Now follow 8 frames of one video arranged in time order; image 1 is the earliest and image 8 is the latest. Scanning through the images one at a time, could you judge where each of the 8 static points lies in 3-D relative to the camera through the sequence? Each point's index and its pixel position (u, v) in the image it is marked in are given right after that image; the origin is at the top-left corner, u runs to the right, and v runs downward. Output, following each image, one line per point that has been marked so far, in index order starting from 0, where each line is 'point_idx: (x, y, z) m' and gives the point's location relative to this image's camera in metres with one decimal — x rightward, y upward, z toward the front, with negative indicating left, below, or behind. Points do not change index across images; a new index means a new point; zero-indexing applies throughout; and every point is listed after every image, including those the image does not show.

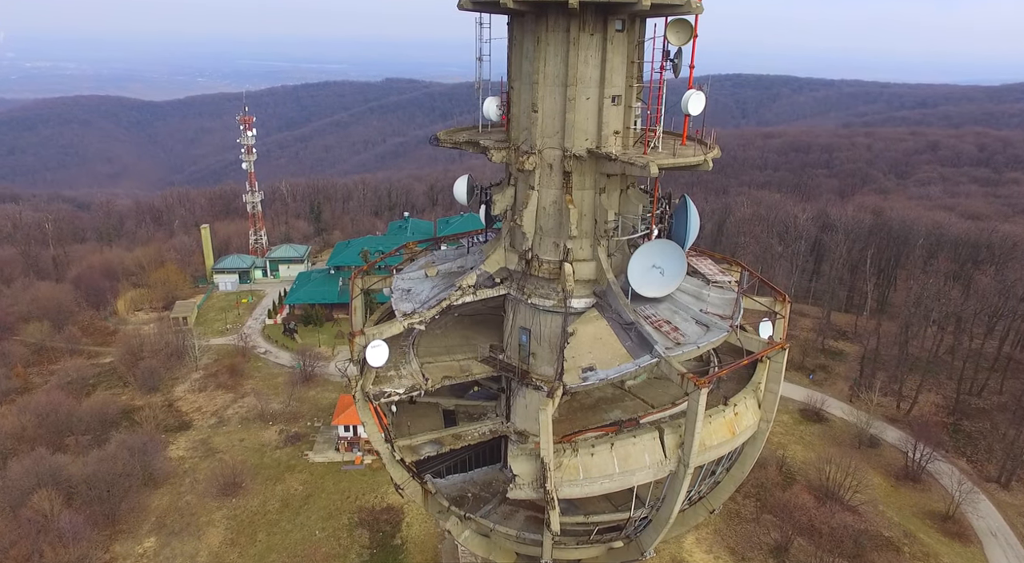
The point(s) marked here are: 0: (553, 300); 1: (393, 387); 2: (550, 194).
0: (+0.7, -0.3, +11.1) m
1: (-2.1, -1.9, +11.3) m
2: (+0.7, +1.5, +10.9) m
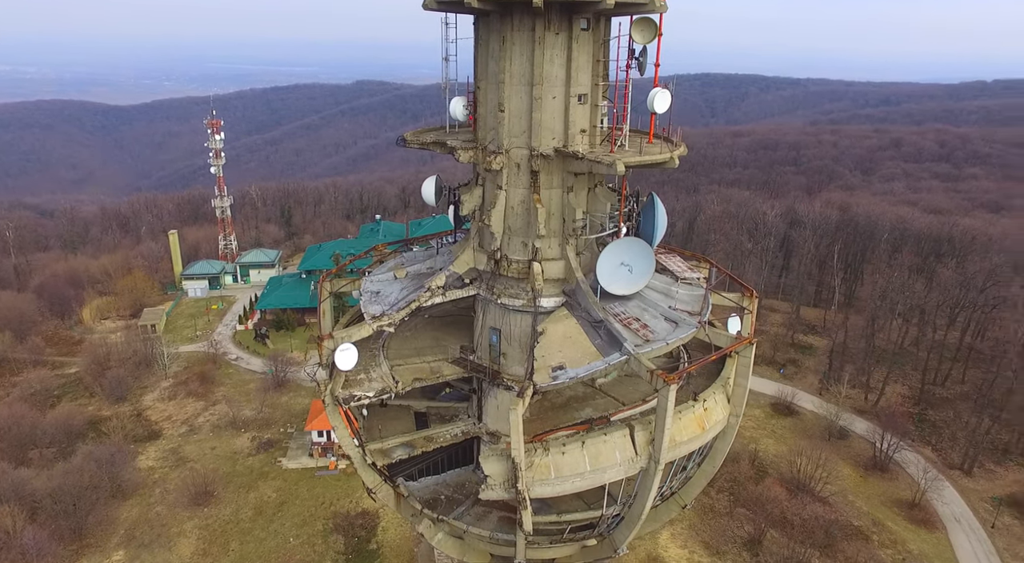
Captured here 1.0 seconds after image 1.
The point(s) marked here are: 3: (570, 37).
0: (+0.2, -0.3, +11.1) m
1: (-2.7, -2.0, +11.2) m
2: (+0.1, +1.5, +10.9) m
3: (+0.9, +4.0, +10.2) m
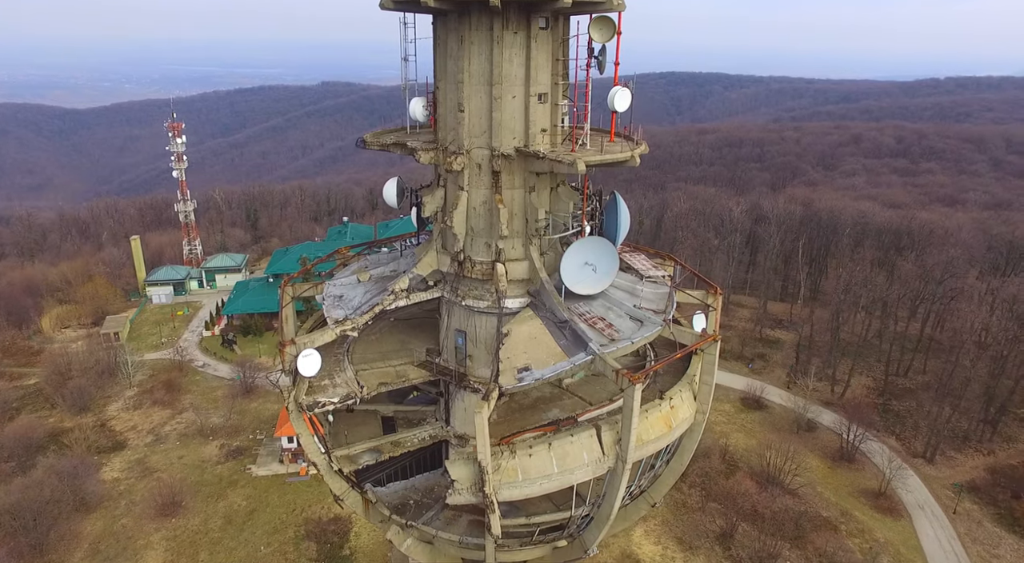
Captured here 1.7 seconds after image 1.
0: (-0.4, -0.4, +11.0) m
1: (-3.3, -2.0, +11.0) m
2: (-0.6, +1.5, +10.8) m
3: (+0.3, +4.0, +10.1) m
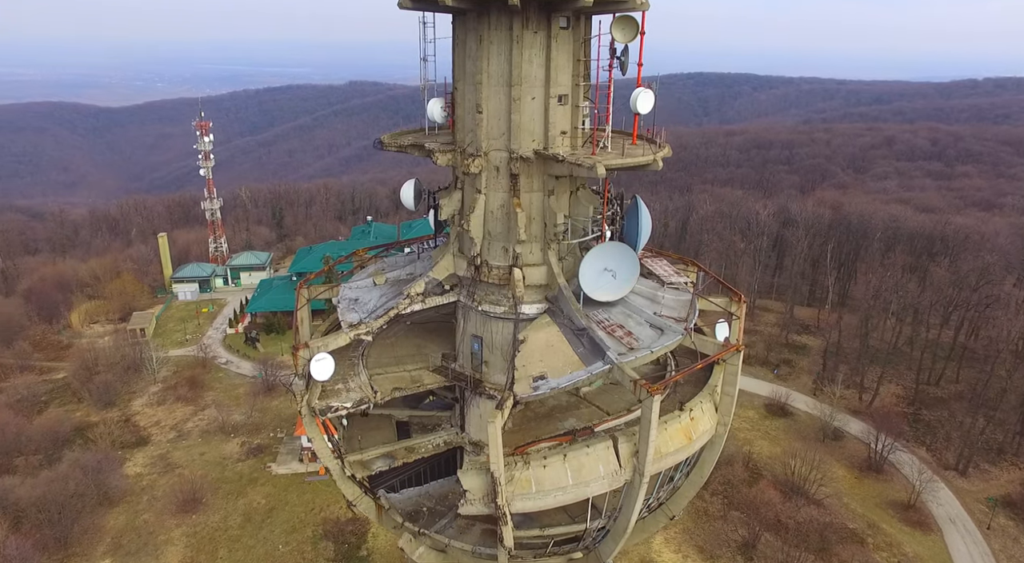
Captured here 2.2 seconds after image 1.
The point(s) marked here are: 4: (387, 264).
0: (-0.2, -0.4, +10.8) m
1: (-3.0, -2.1, +10.8) m
2: (-0.2, +1.4, +10.6) m
3: (+0.6, +3.9, +9.9) m
4: (-2.6, +0.4, +13.2) m
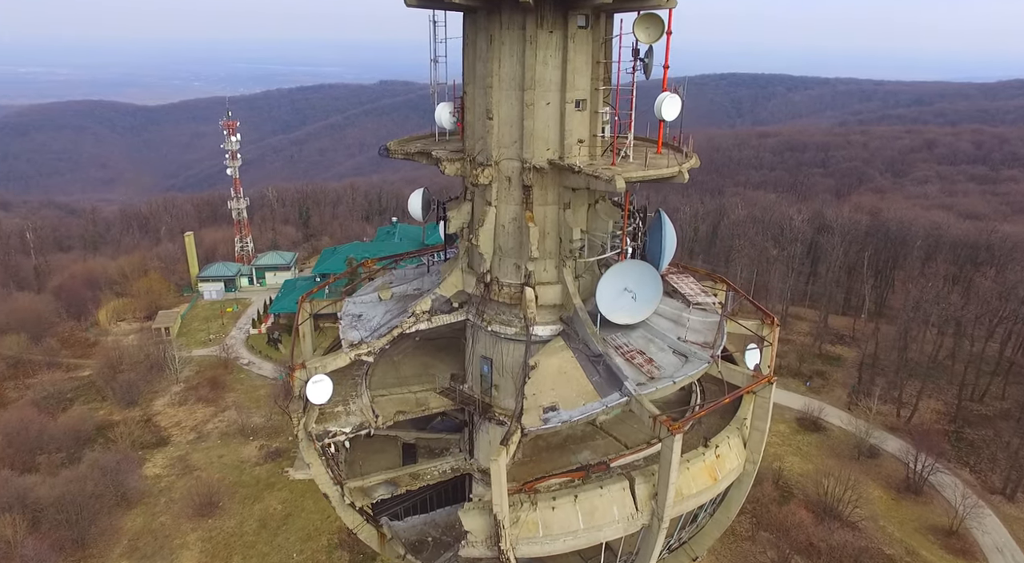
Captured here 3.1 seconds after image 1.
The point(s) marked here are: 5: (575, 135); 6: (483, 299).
0: (0.0, -0.7, +10.0) m
1: (-2.8, -2.3, +10.2) m
2: (0.0, +1.1, +9.8) m
3: (+0.8, +3.6, +9.1) m
4: (-2.3, +0.1, +12.5) m
5: (+1.0, +2.2, +9.4) m
6: (-0.5, -0.3, +10.4) m
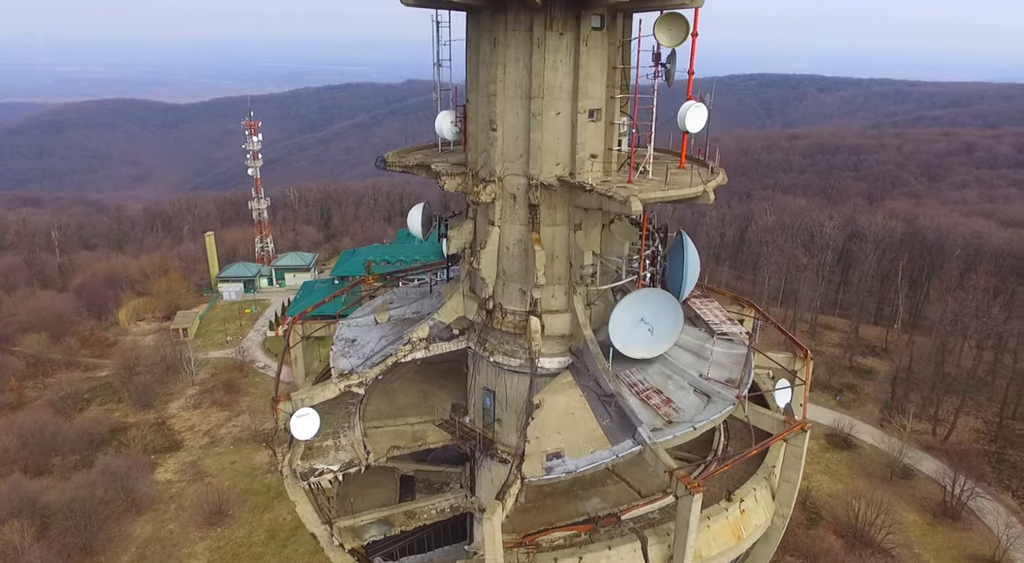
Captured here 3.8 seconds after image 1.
0: (+0.1, -1.1, +9.1) m
1: (-2.8, -2.7, +9.4) m
2: (0.0, +0.7, +8.9) m
3: (+0.9, +3.2, +8.1) m
4: (-2.2, -0.3, +11.6) m
5: (+1.0, +1.8, +8.5) m
6: (-0.4, -0.7, +9.5) m
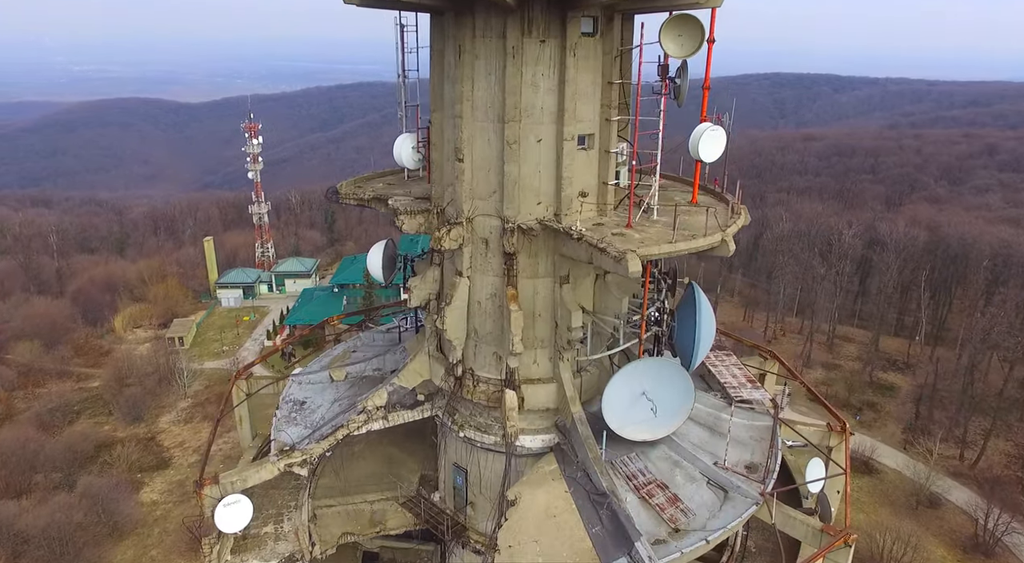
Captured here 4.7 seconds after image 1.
0: (-0.2, -1.9, +7.4) m
1: (-3.1, -3.4, +7.8) m
2: (-0.3, 0.0, +7.2) m
3: (+0.5, +2.4, +6.5) m
4: (-2.4, -1.0, +10.1) m
5: (+0.7, +1.1, +6.8) m
6: (-0.7, -1.4, +7.8) m
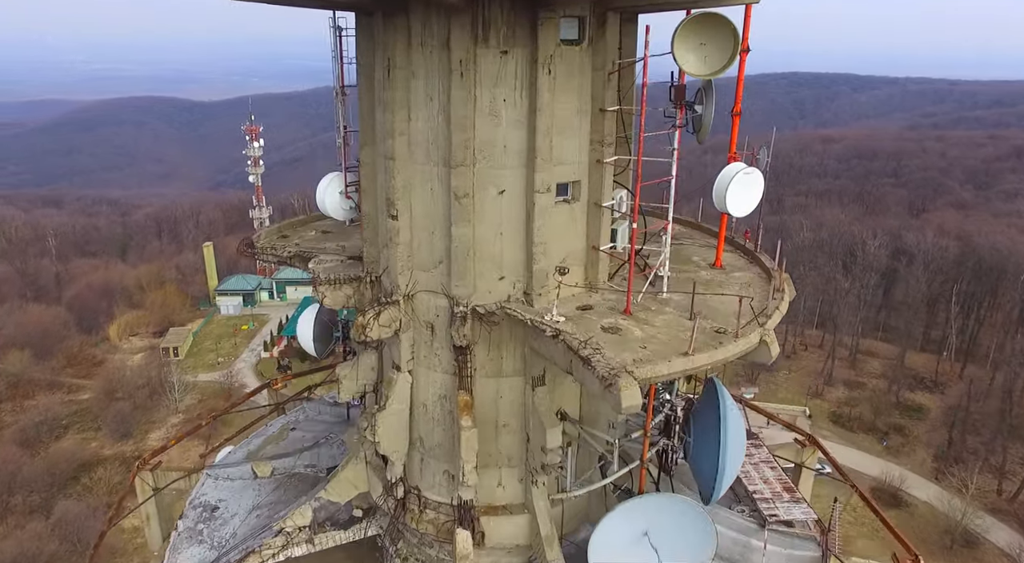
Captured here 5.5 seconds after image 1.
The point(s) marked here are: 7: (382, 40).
0: (-0.6, -2.7, +5.5) m
1: (-3.5, -4.2, +6.0) m
2: (-0.7, -0.8, +5.3) m
3: (+0.2, +1.6, +4.6) m
4: (-2.7, -1.8, +8.2) m
5: (+0.4, +0.3, +4.9) m
6: (-1.1, -2.2, +6.0) m
7: (-1.0, +1.9, +5.0) m
